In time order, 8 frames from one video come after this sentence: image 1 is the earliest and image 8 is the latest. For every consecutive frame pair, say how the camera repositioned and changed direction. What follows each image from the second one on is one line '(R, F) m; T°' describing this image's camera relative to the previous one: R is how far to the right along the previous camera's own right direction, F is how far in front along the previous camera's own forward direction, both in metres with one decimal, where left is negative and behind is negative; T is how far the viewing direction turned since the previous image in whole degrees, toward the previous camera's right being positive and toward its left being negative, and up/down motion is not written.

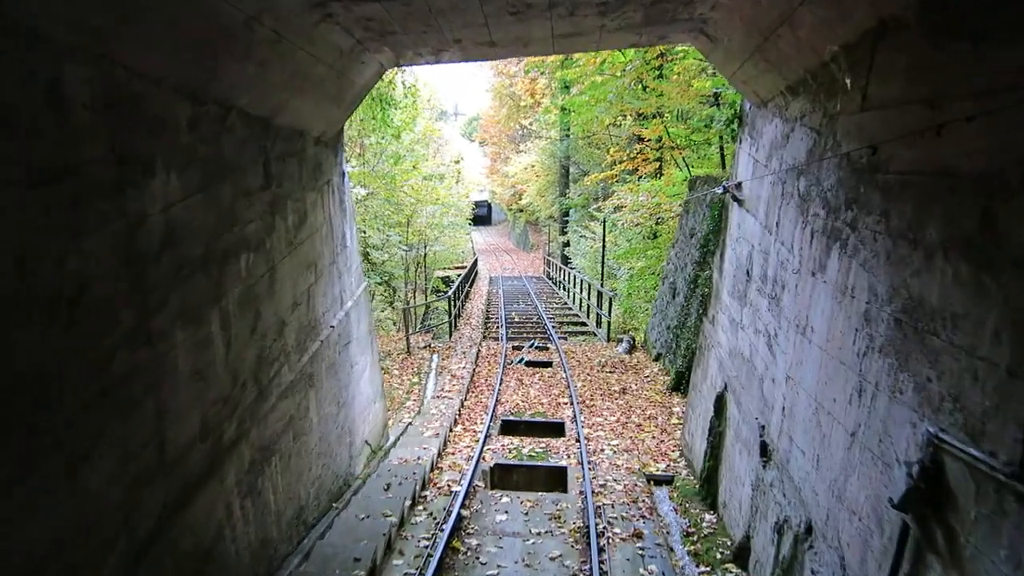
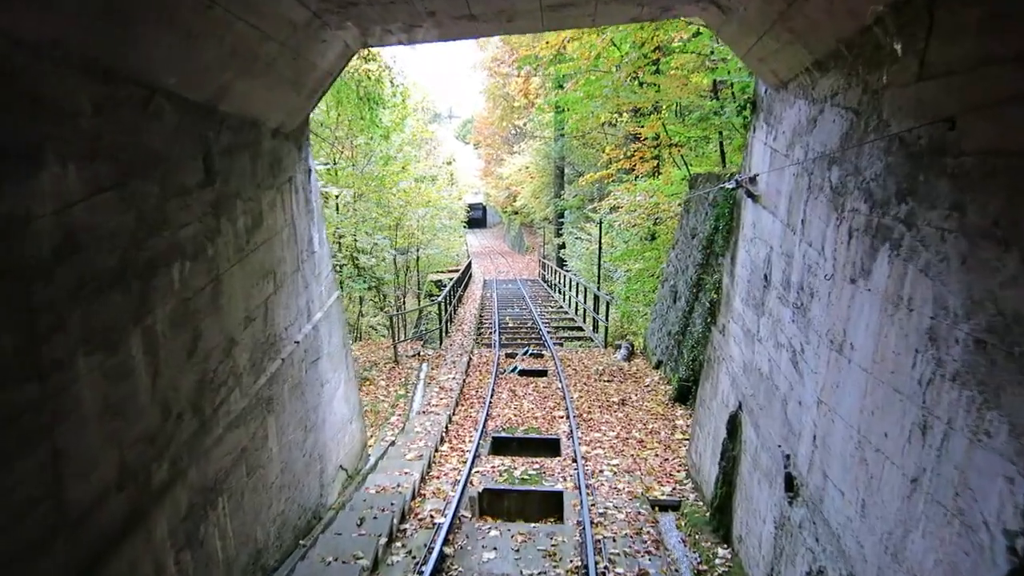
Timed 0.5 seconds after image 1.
(0.0, +0.5) m; 0°
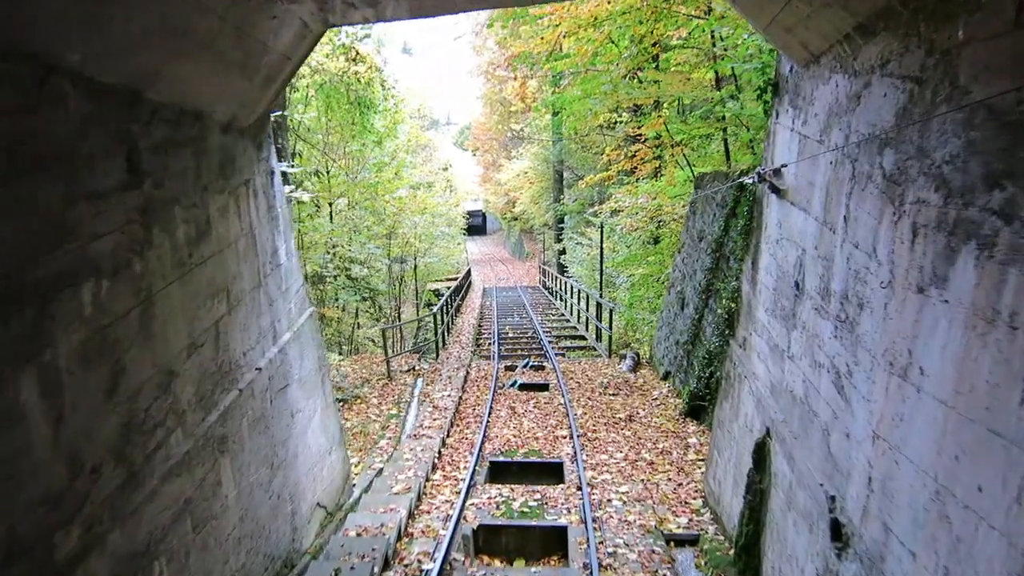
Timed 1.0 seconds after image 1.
(0.0, +0.5) m; 0°
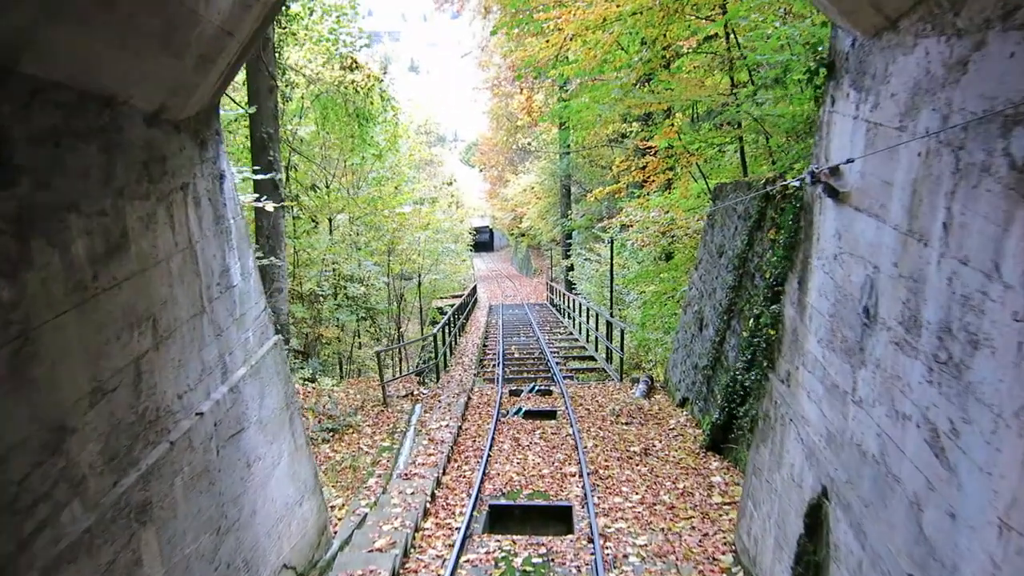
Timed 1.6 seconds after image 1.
(0.0, +0.6) m; 0°
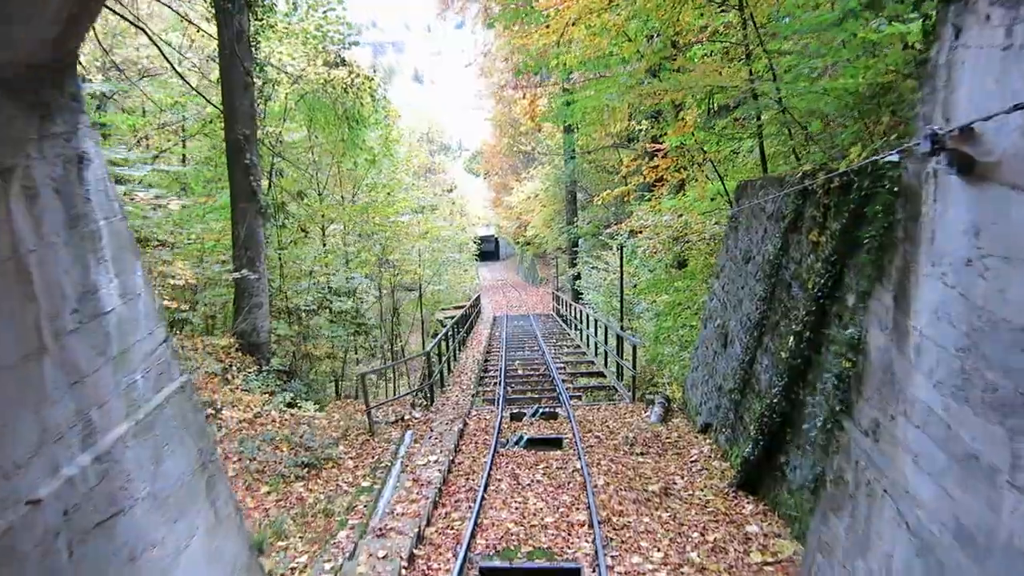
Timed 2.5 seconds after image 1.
(+0.1, +0.9) m; 0°
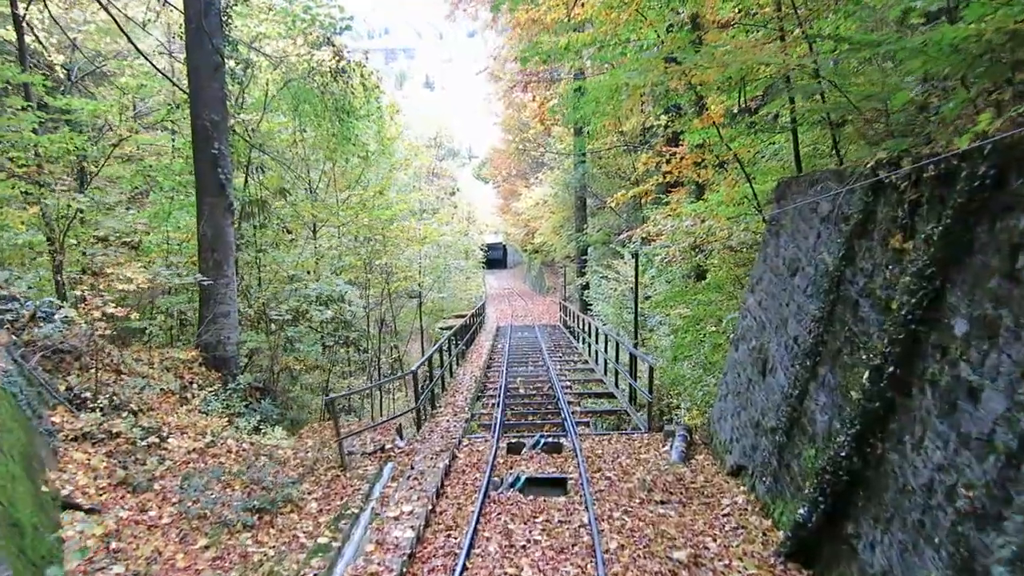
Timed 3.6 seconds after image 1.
(+0.1, +1.1) m; -1°
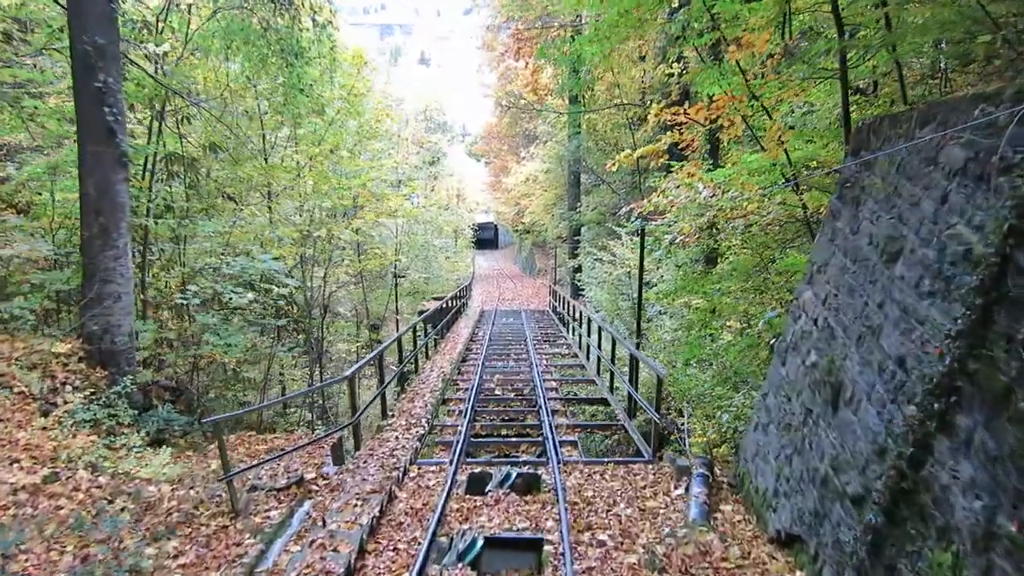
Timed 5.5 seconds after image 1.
(+0.1, +1.8) m; 0°
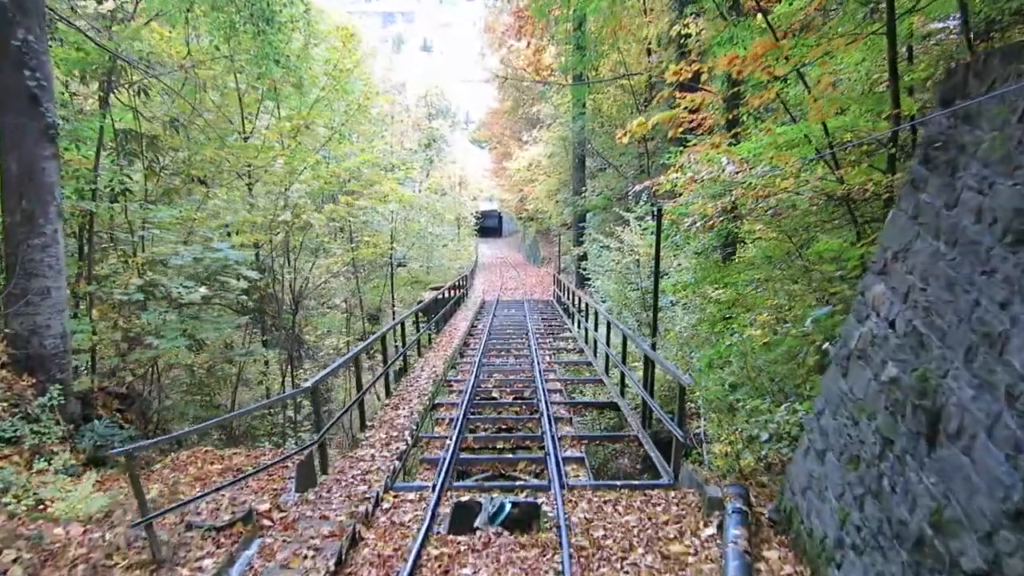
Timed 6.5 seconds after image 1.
(+0.1, +0.9) m; 0°
